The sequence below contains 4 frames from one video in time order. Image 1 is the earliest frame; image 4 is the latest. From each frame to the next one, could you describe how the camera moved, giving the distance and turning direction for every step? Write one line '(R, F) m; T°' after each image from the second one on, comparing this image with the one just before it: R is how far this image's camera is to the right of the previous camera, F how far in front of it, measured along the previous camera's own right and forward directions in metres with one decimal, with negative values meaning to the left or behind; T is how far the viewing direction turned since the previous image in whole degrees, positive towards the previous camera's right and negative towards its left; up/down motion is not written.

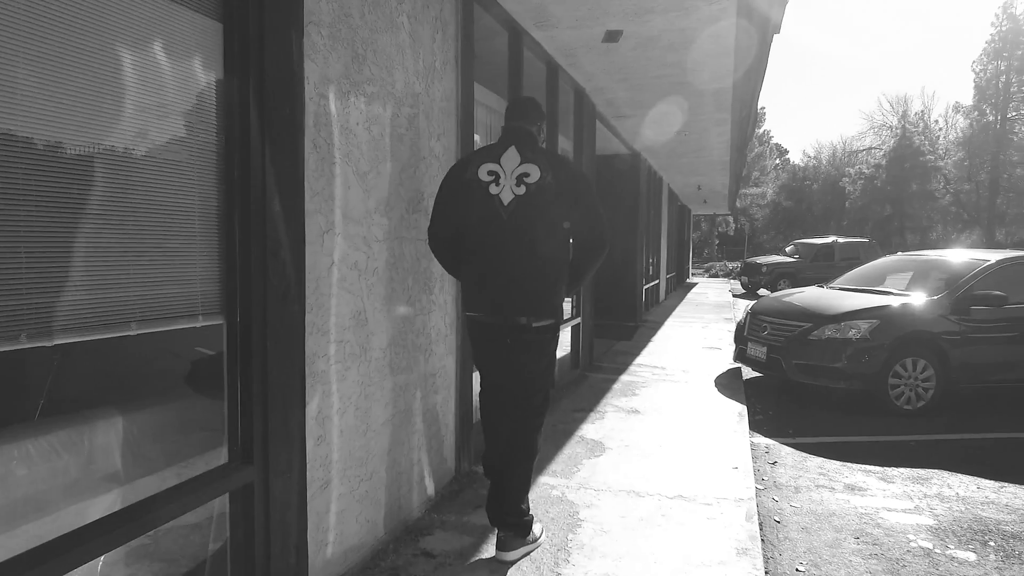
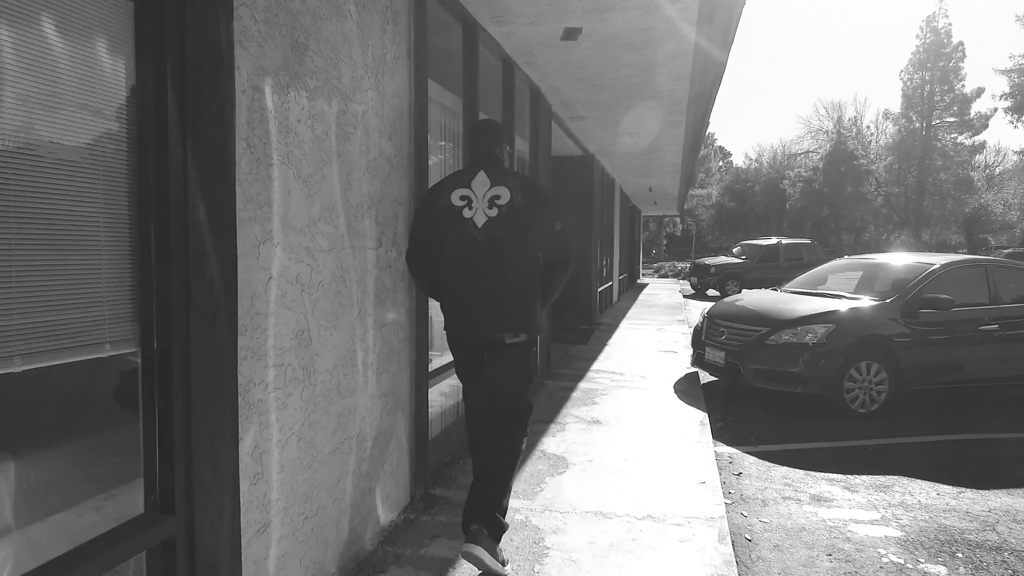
(0.0, +0.2) m; +5°
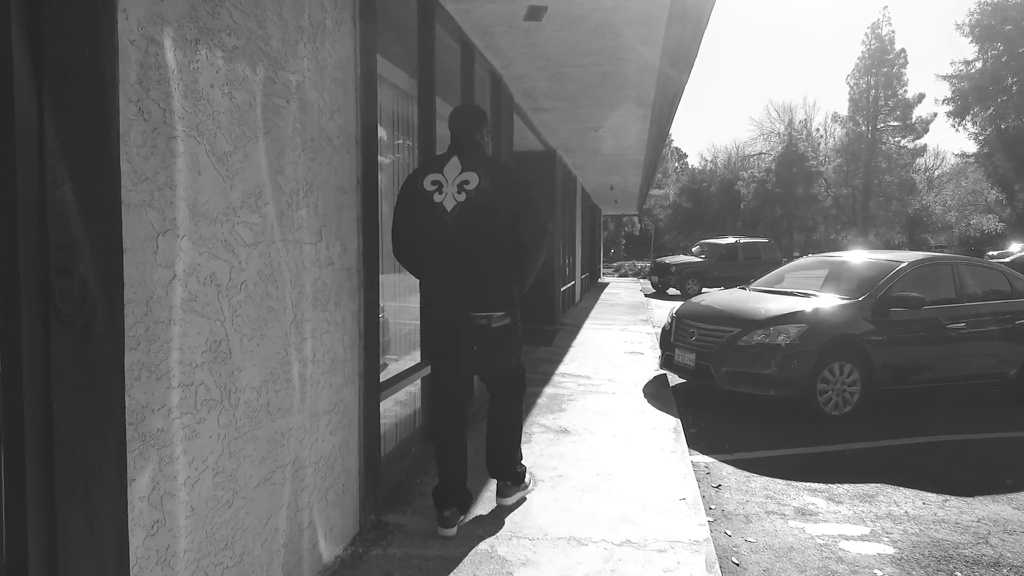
(0.0, +0.4) m; +4°
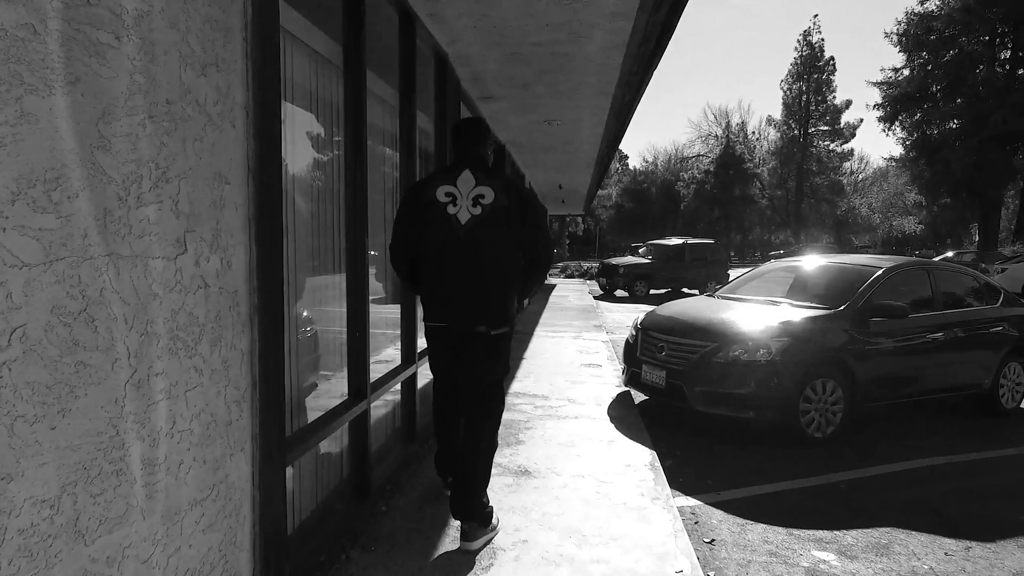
(0.0, +0.7) m; +5°
